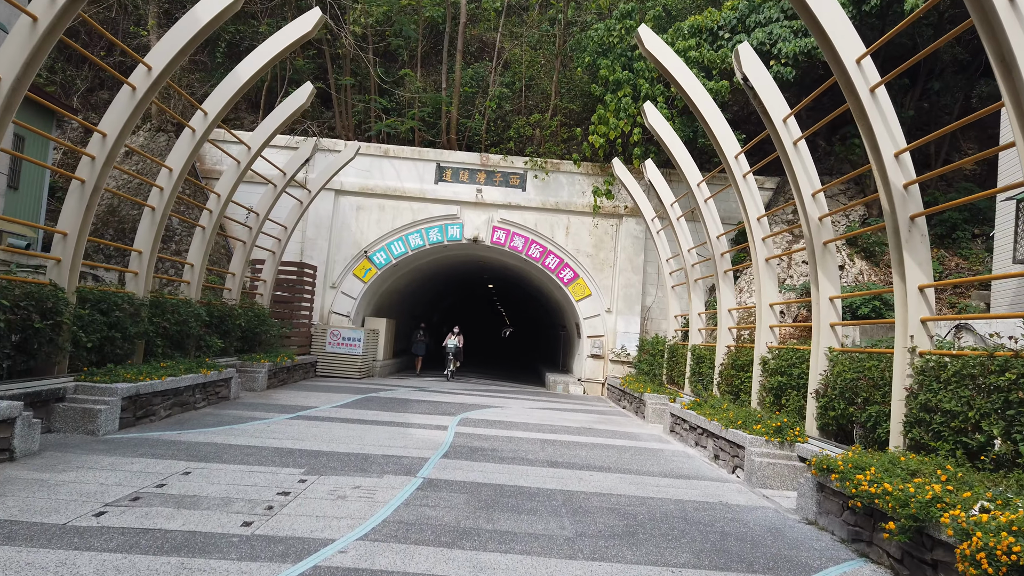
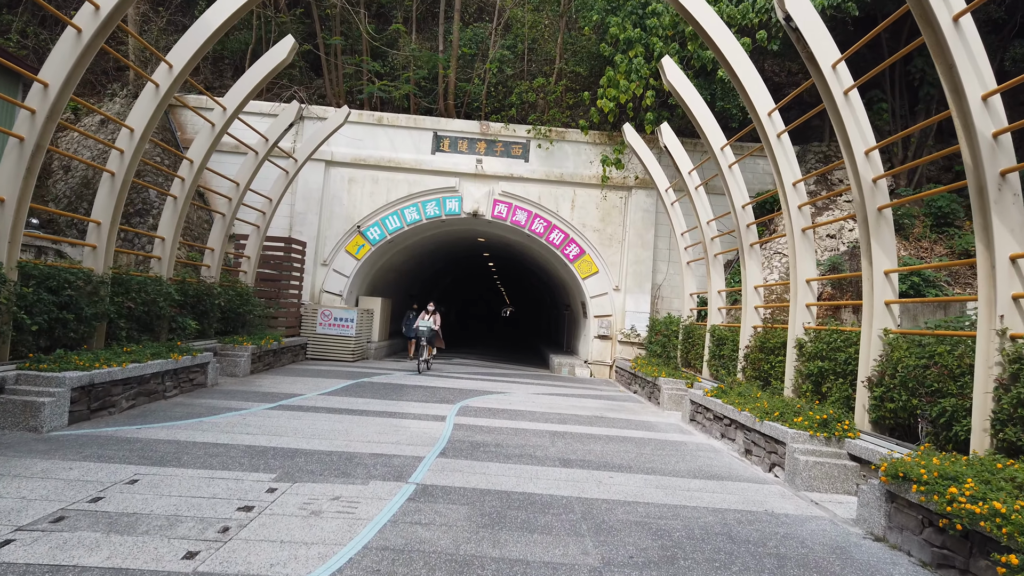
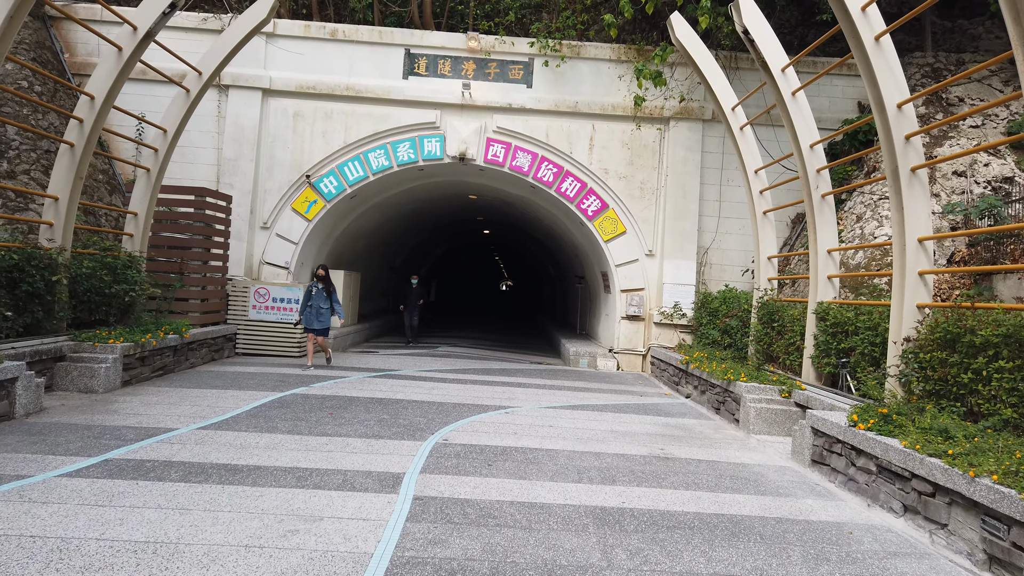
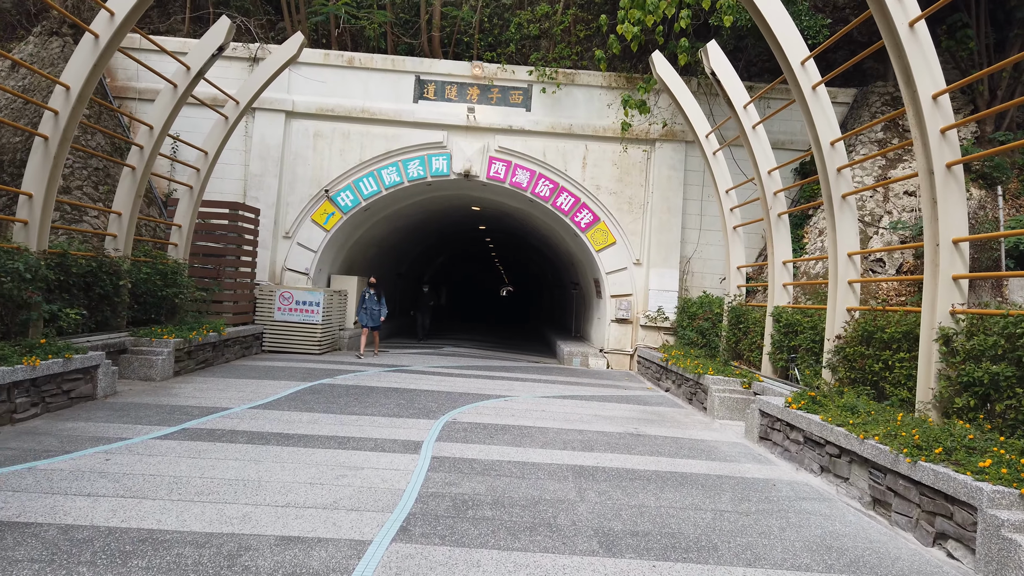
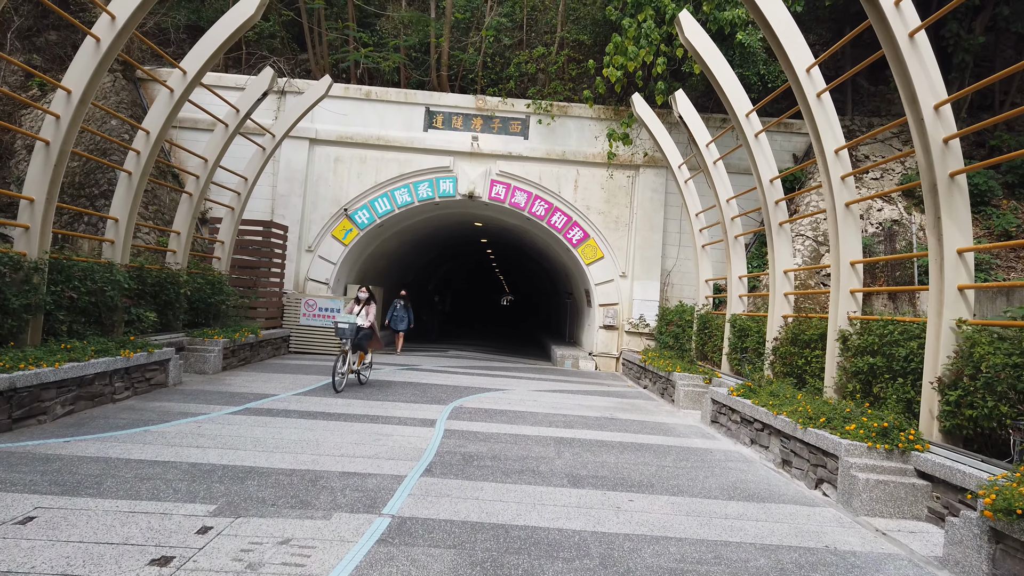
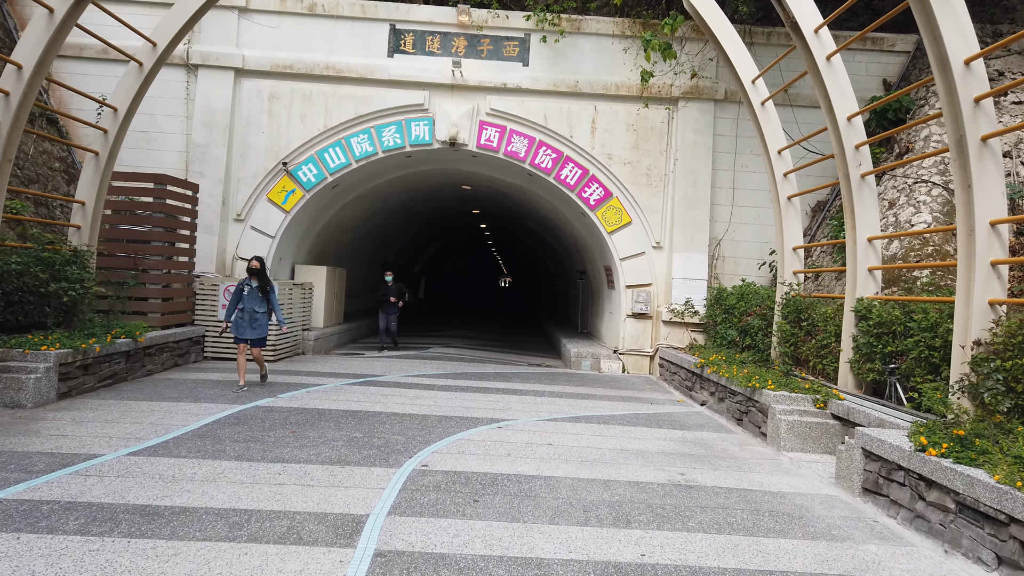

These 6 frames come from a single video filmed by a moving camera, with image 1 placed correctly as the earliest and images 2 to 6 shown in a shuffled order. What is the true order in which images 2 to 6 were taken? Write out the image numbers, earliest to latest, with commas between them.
2, 5, 4, 3, 6
